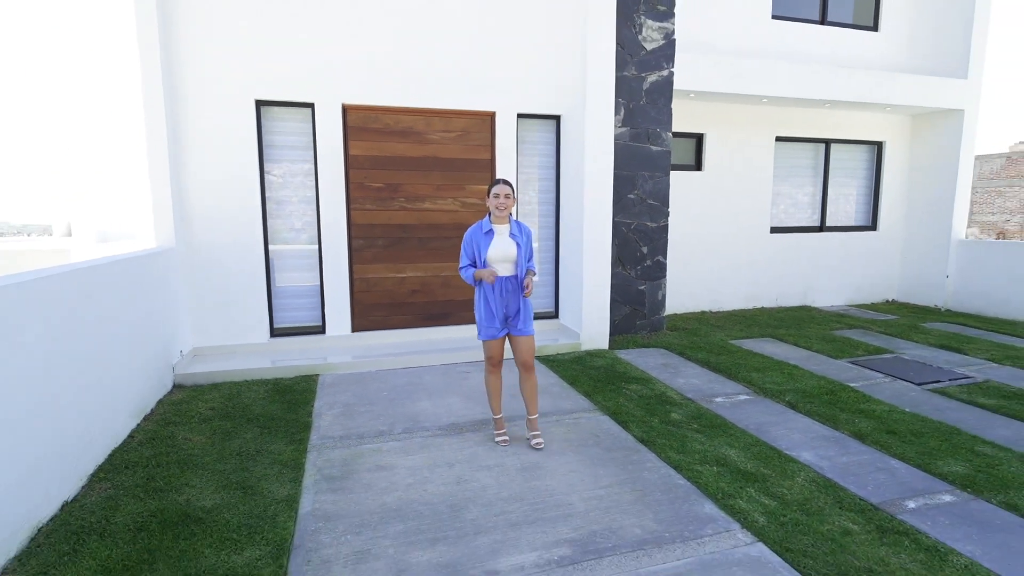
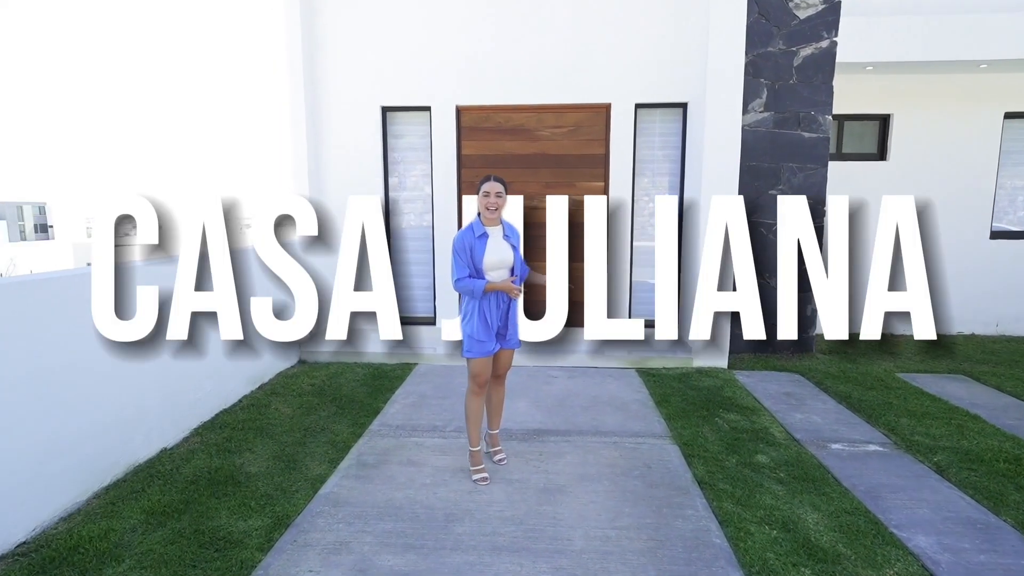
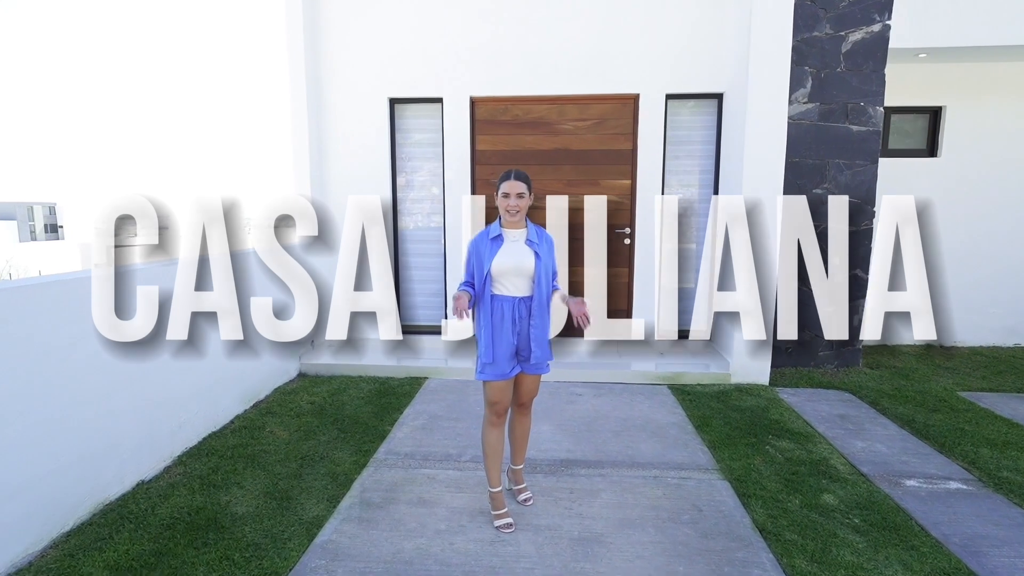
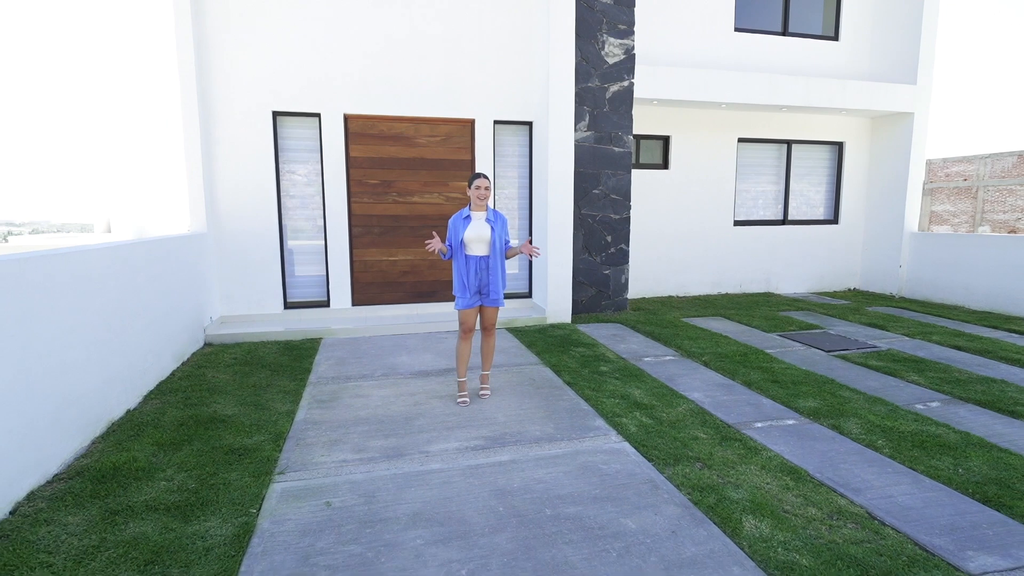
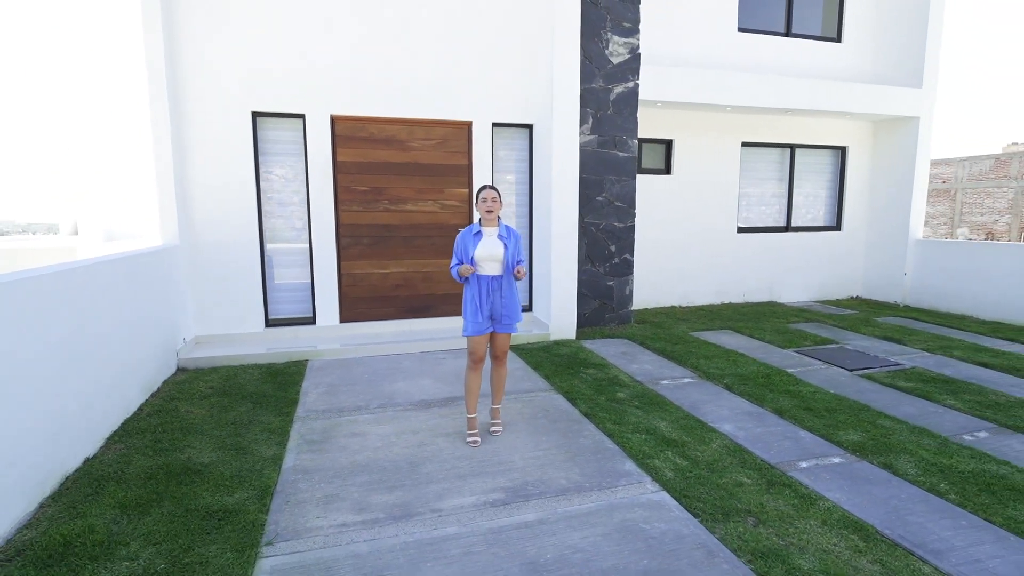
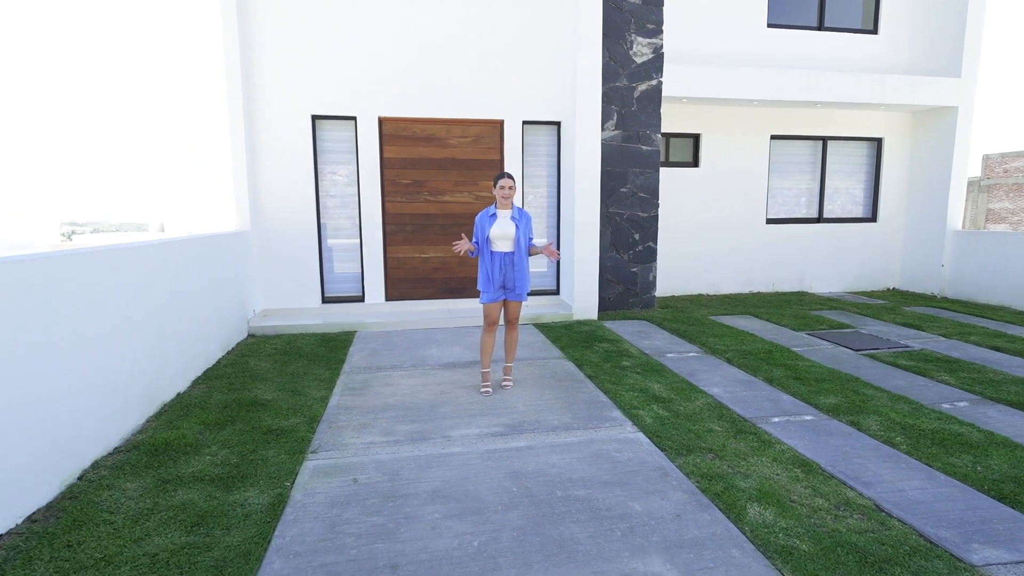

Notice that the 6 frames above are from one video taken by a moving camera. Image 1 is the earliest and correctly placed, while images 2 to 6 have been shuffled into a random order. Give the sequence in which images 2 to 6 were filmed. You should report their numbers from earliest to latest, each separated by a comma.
5, 4, 6, 2, 3
